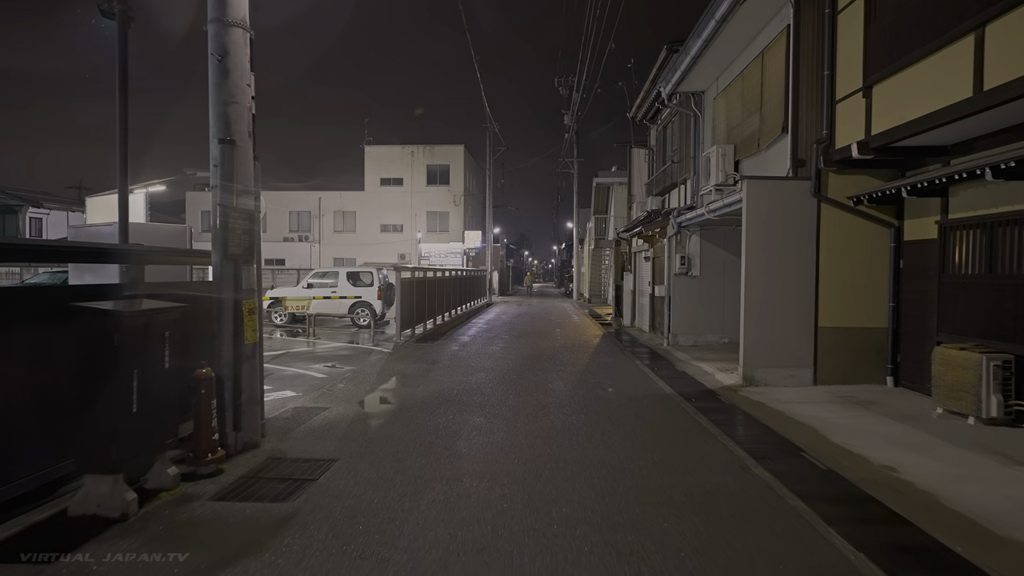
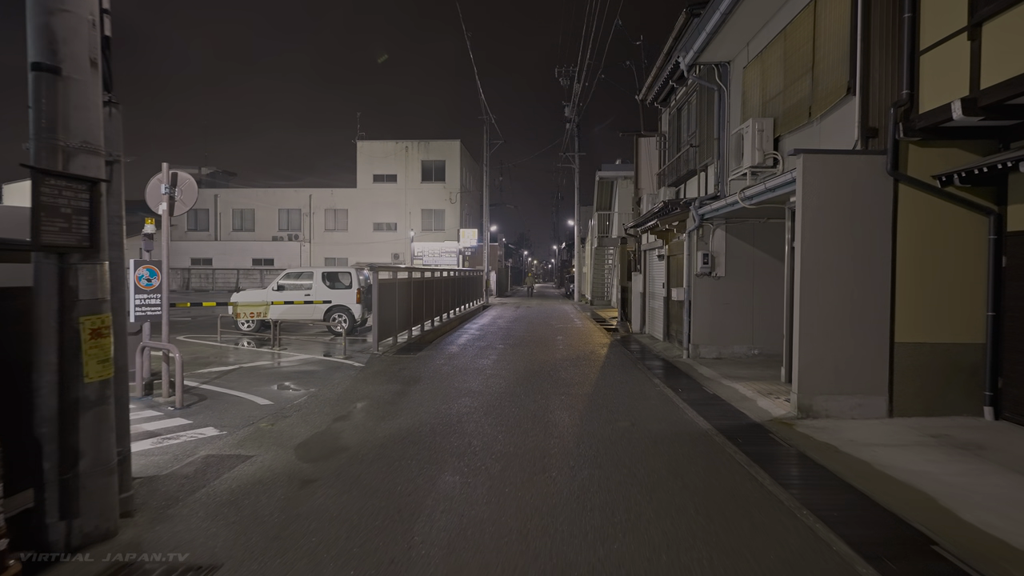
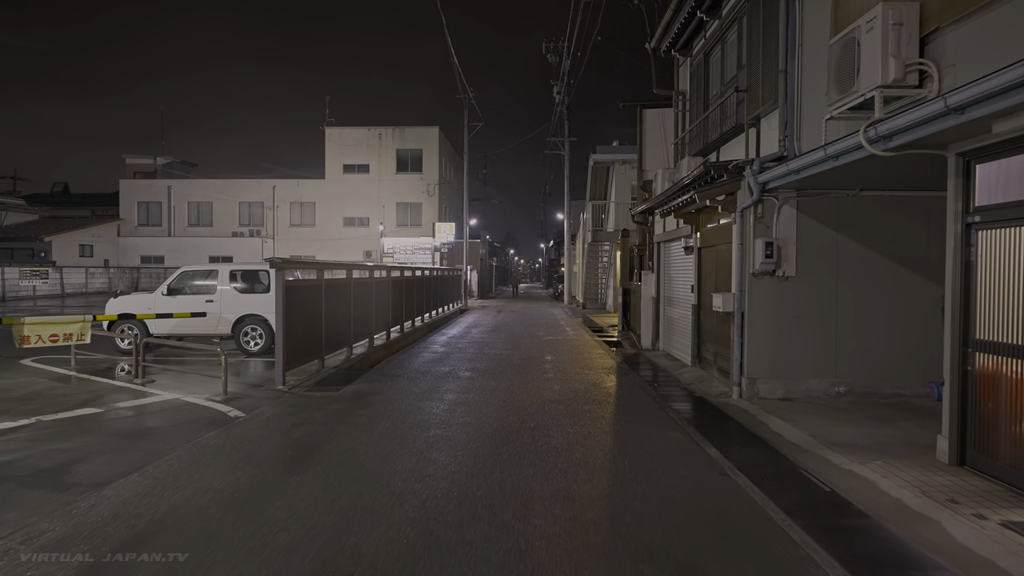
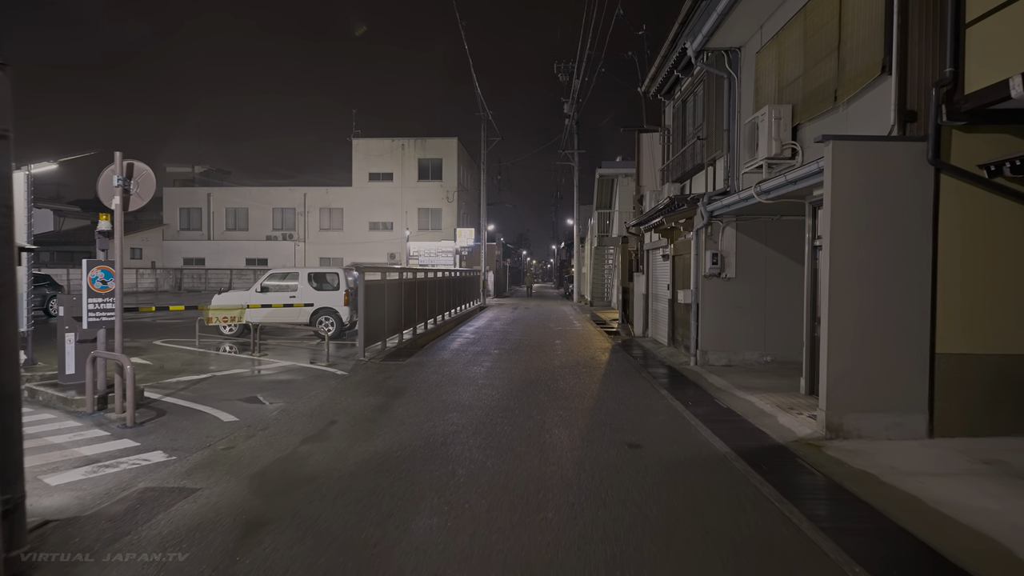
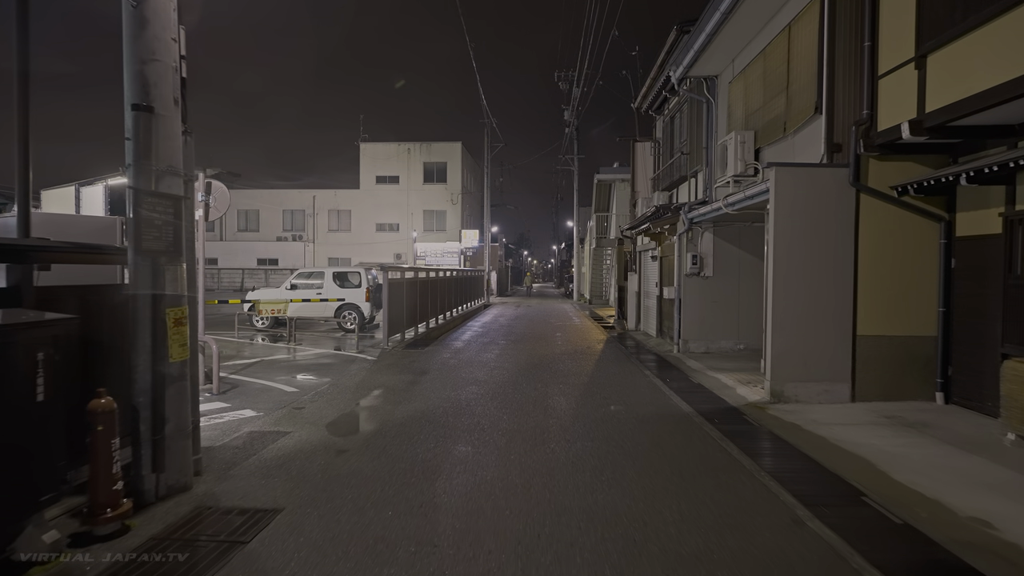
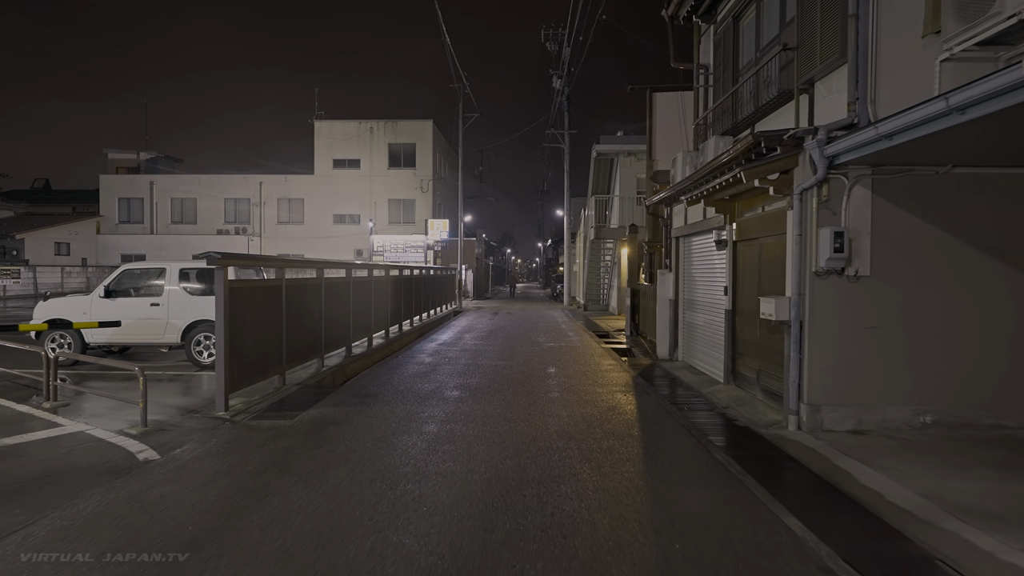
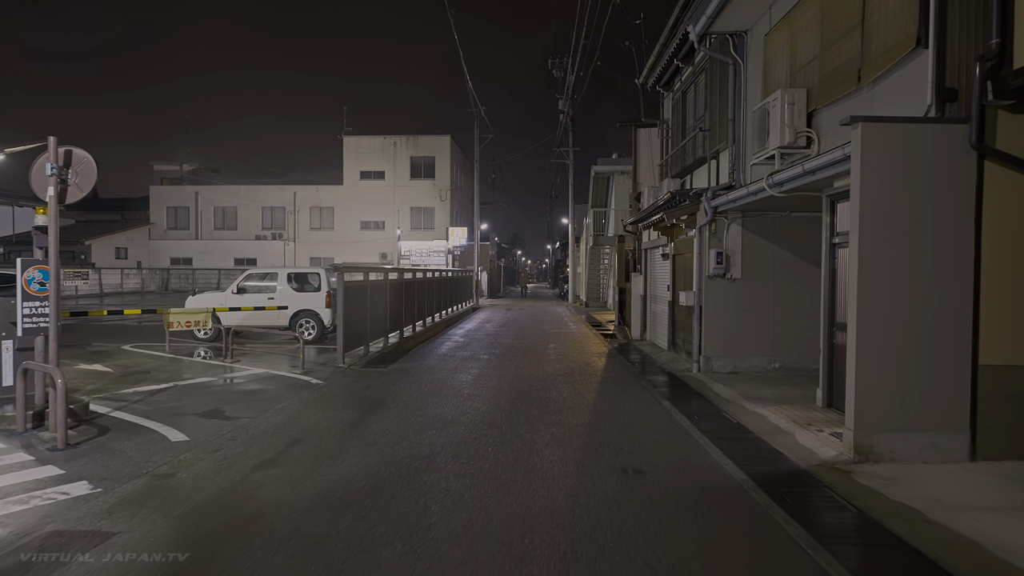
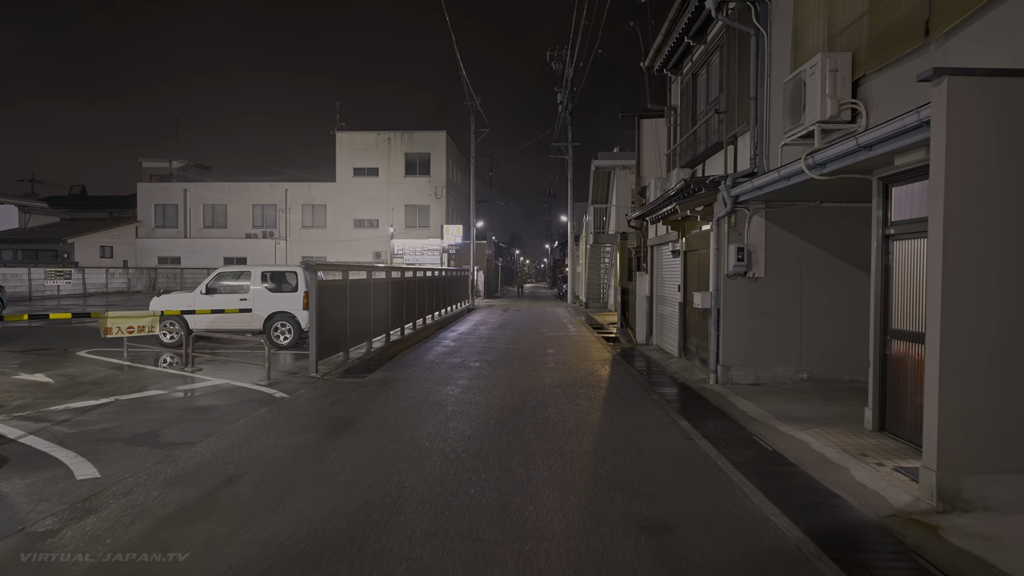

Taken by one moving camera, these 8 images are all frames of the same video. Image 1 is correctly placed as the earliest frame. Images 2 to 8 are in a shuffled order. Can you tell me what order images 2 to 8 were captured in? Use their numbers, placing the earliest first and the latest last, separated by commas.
5, 2, 4, 7, 8, 3, 6
